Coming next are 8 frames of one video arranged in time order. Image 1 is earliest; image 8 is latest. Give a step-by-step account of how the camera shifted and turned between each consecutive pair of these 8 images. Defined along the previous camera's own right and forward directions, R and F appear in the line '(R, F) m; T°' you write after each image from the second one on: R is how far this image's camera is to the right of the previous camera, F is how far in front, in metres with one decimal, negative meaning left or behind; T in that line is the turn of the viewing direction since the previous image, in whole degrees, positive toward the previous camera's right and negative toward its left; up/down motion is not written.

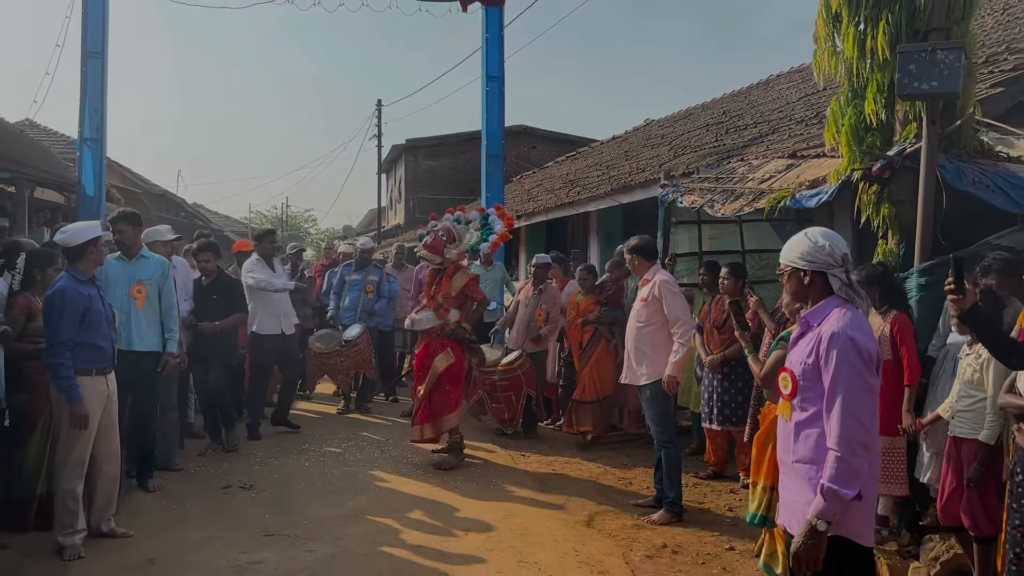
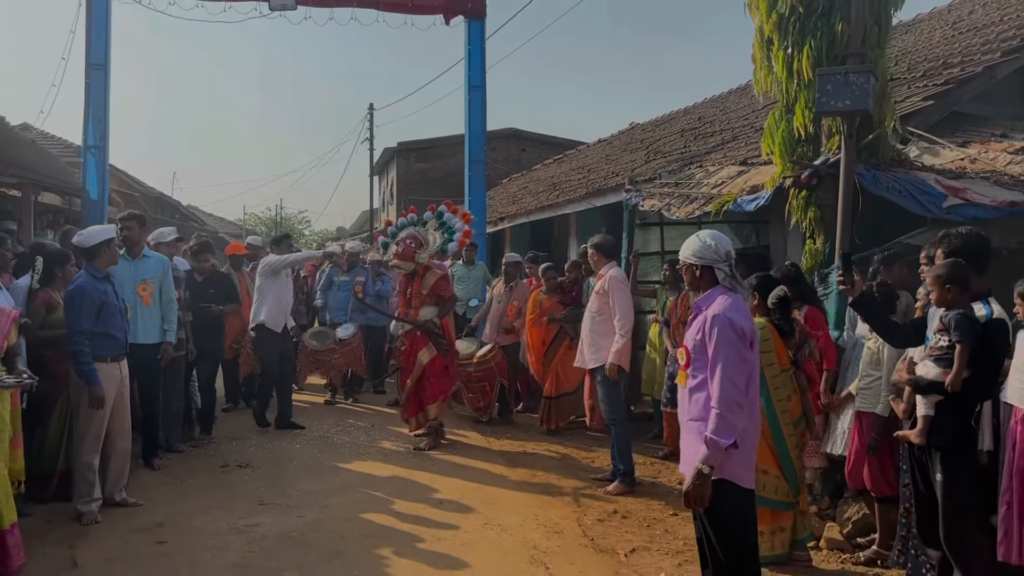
(+0.2, -0.6) m; 0°
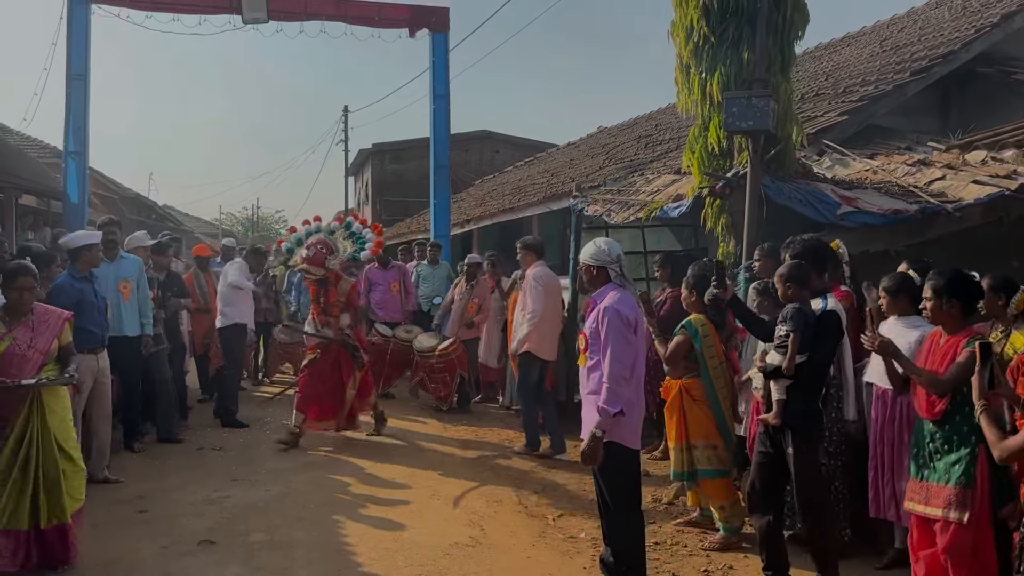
(+0.2, -0.6) m; +1°
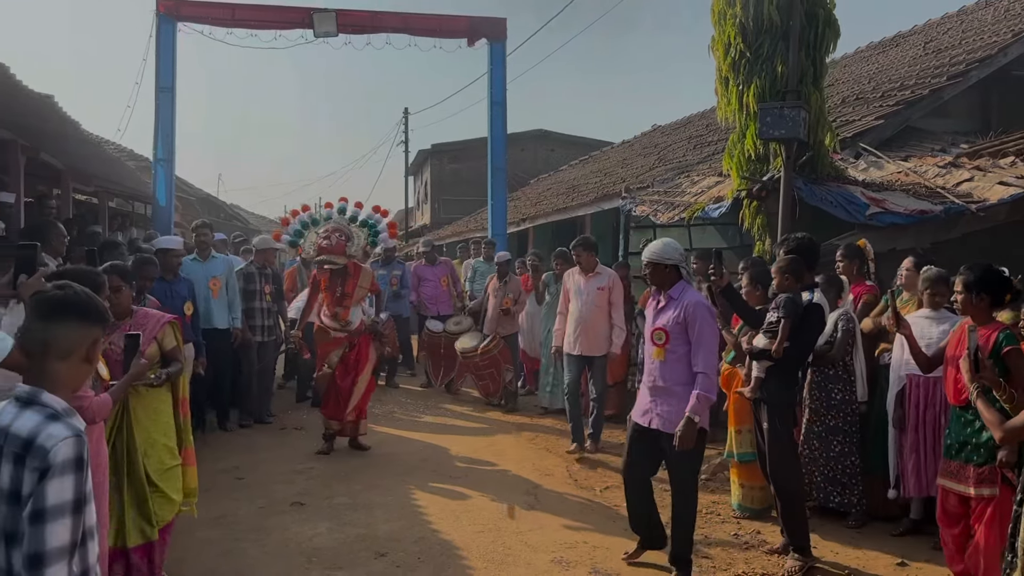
(0.0, -0.6) m; -4°
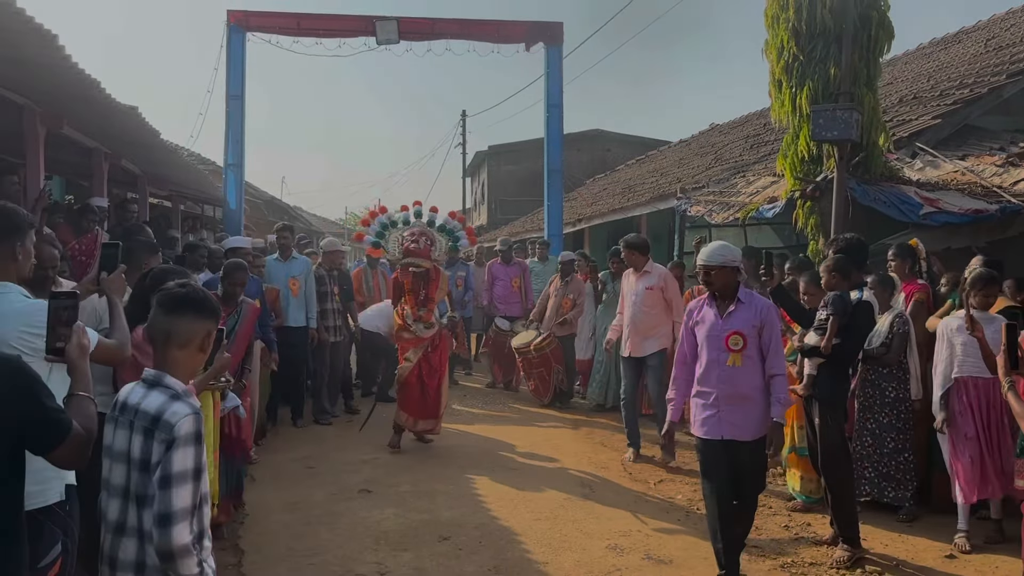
(0.0, -0.2) m; -4°
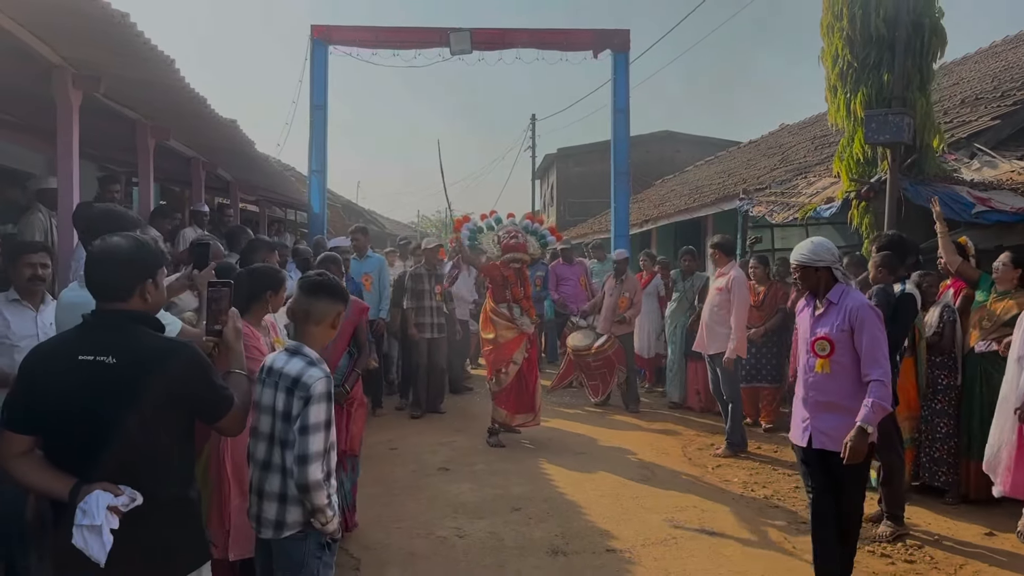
(0.0, -0.5) m; -4°
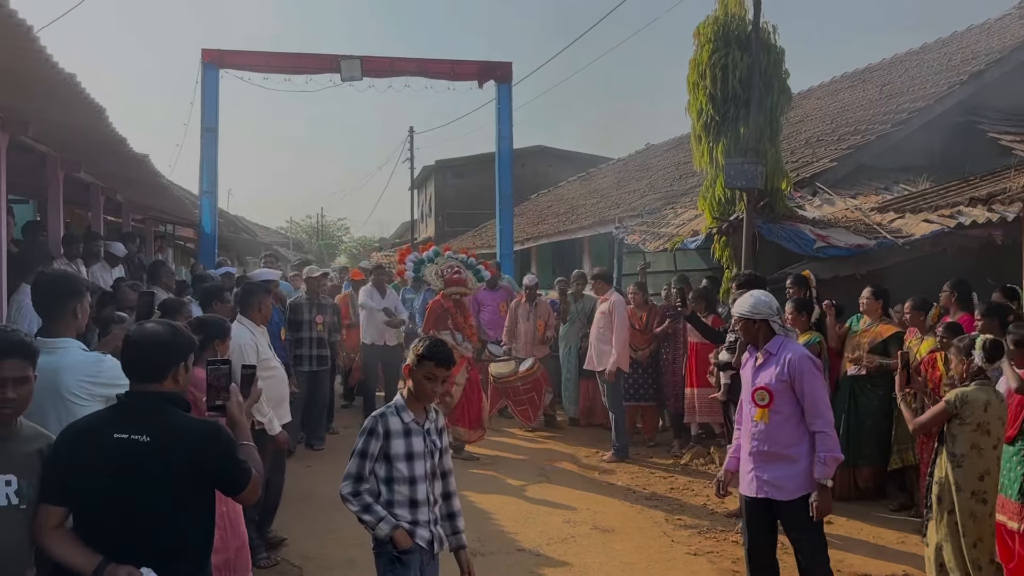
(-0.3, -0.7) m; +8°
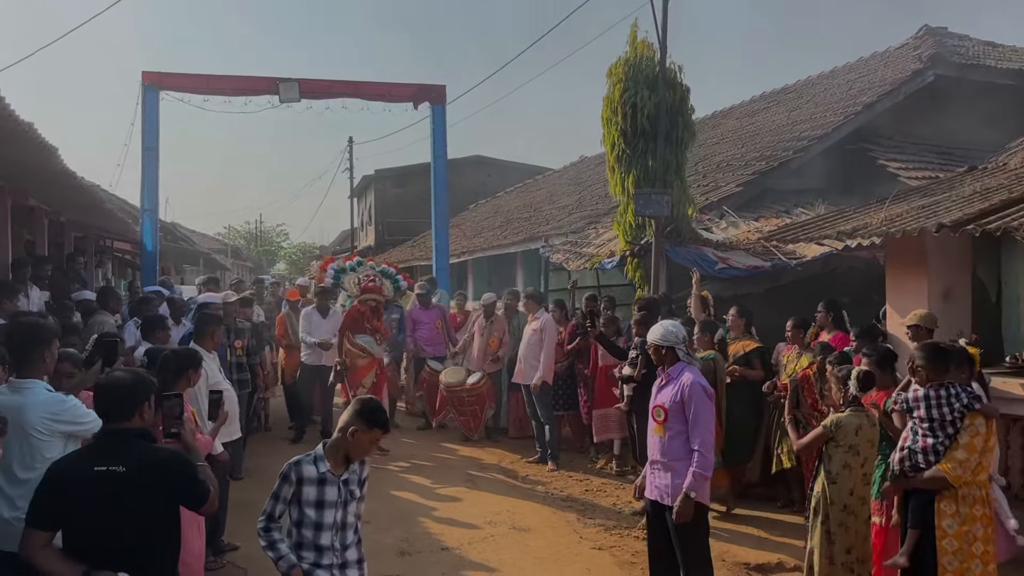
(+0.1, -0.6) m; +4°
